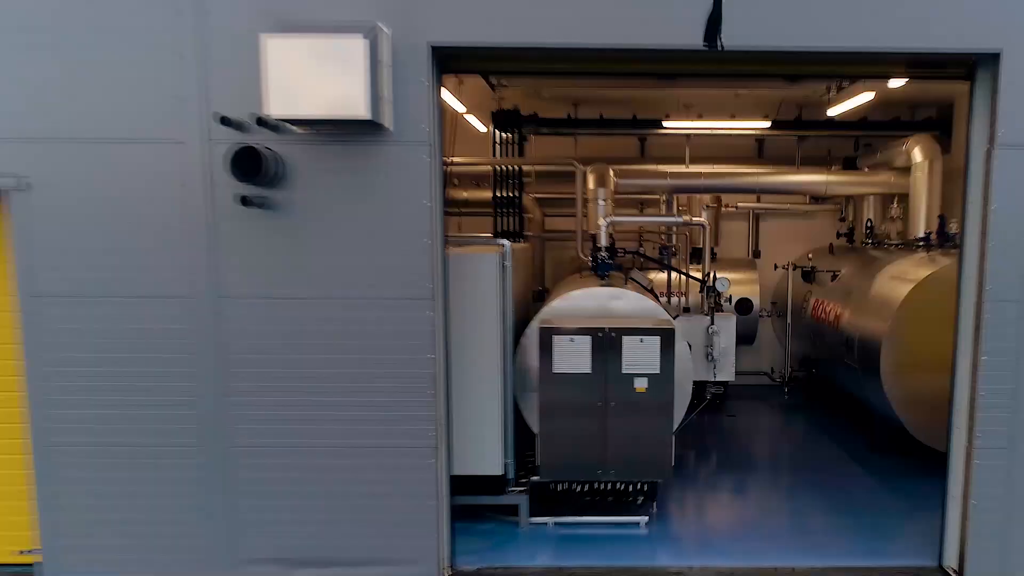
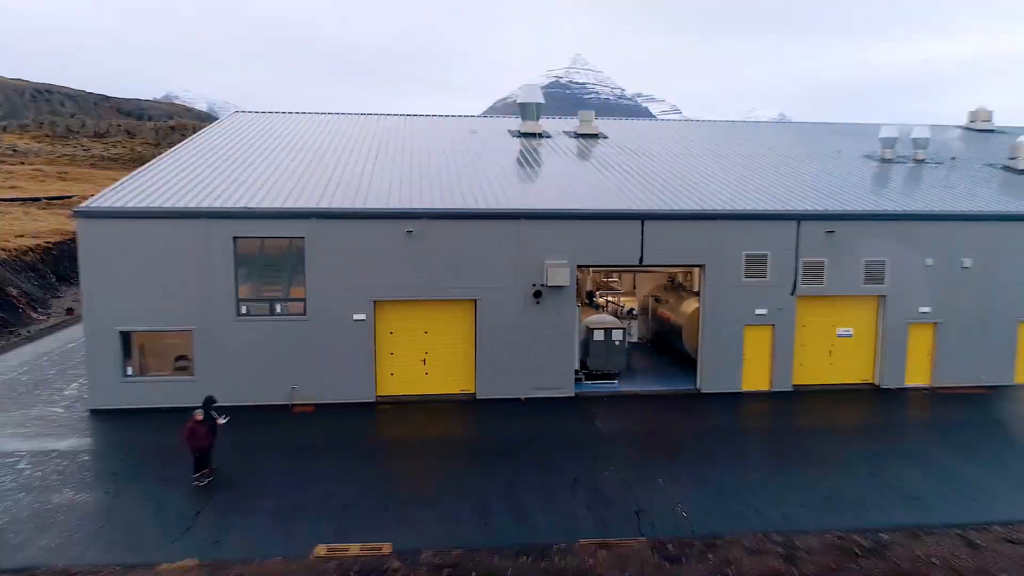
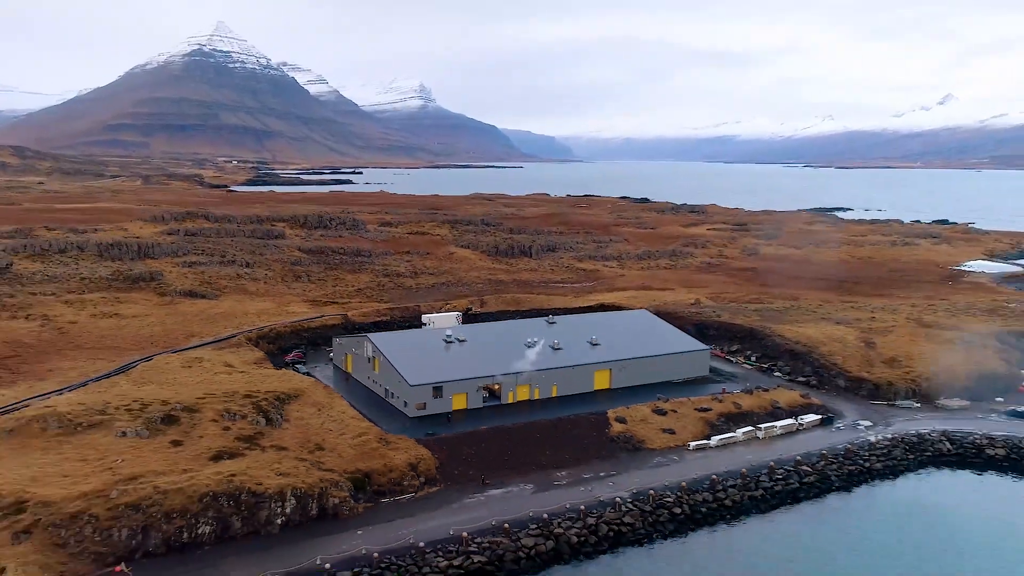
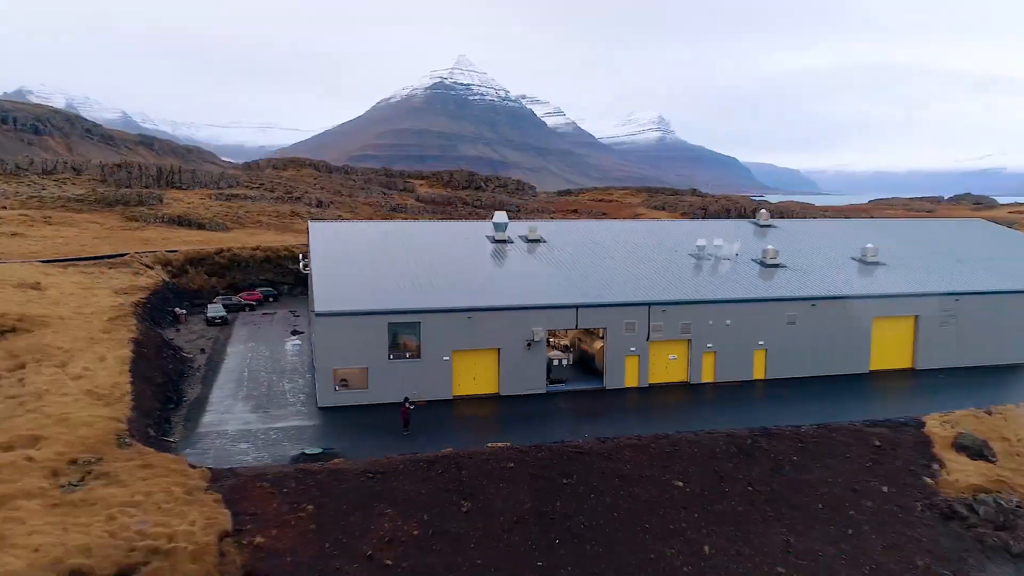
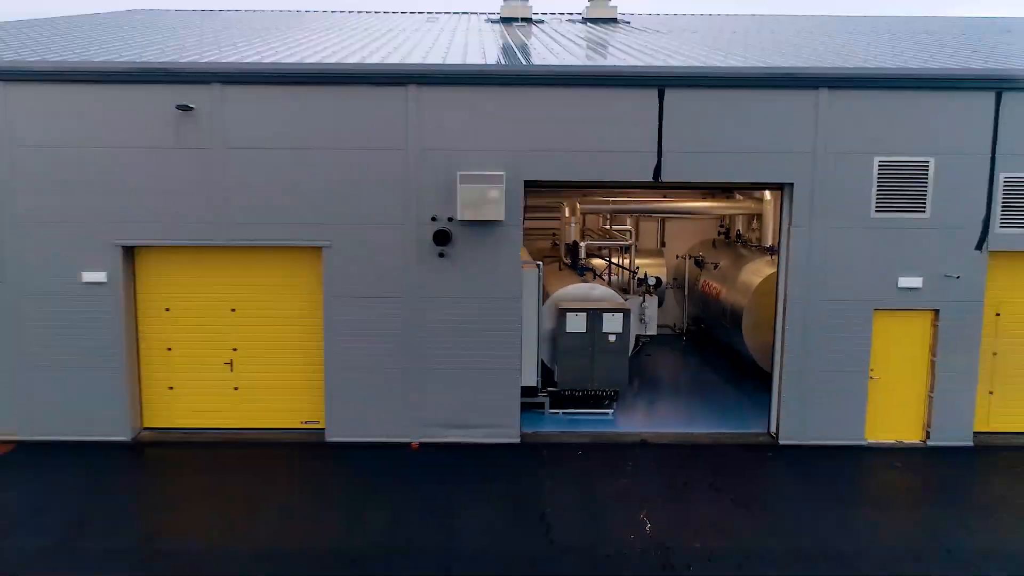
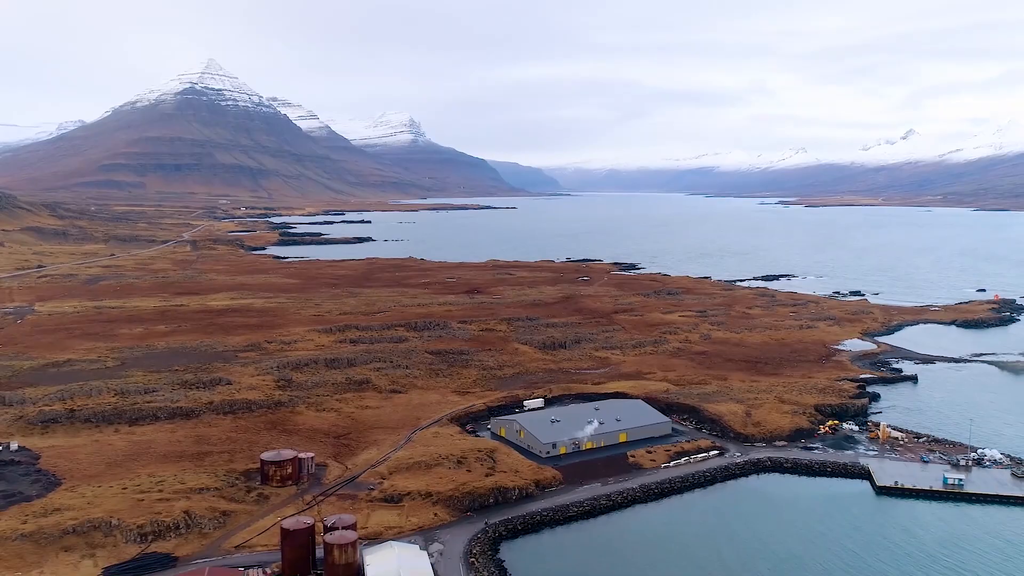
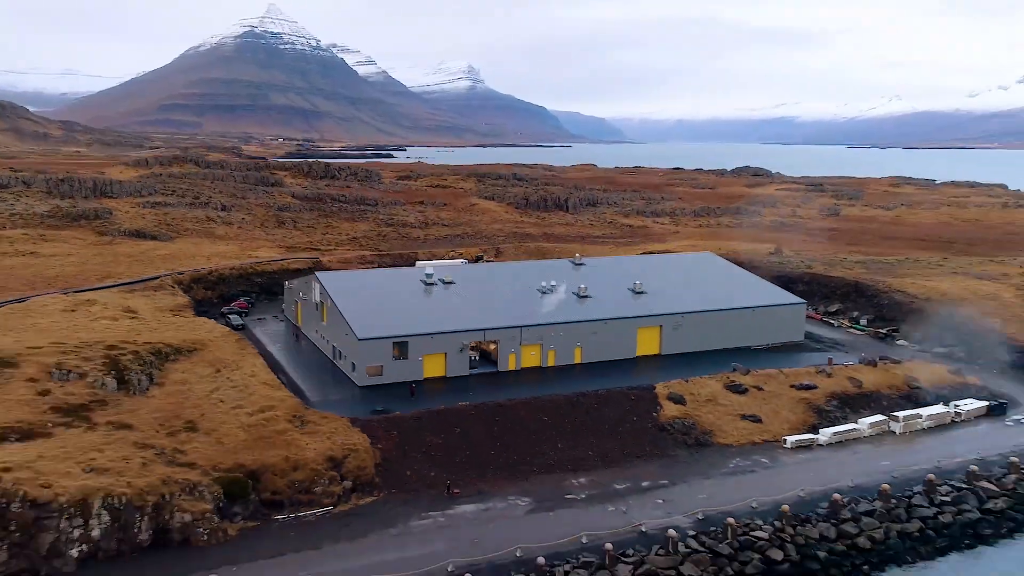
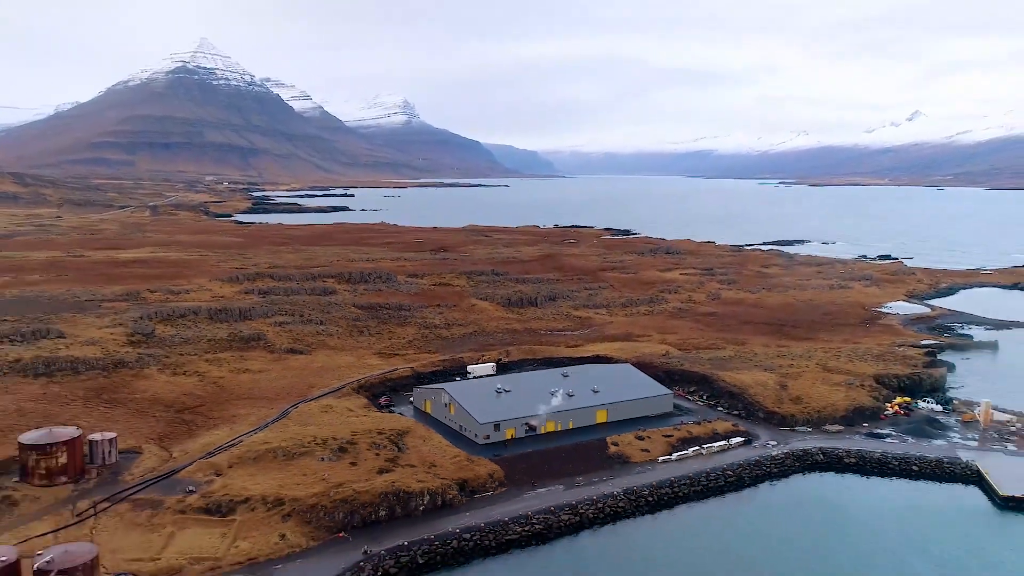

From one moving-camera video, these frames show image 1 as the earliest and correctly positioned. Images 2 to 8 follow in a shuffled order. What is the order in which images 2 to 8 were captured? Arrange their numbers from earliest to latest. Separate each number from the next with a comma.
5, 2, 4, 7, 3, 8, 6
